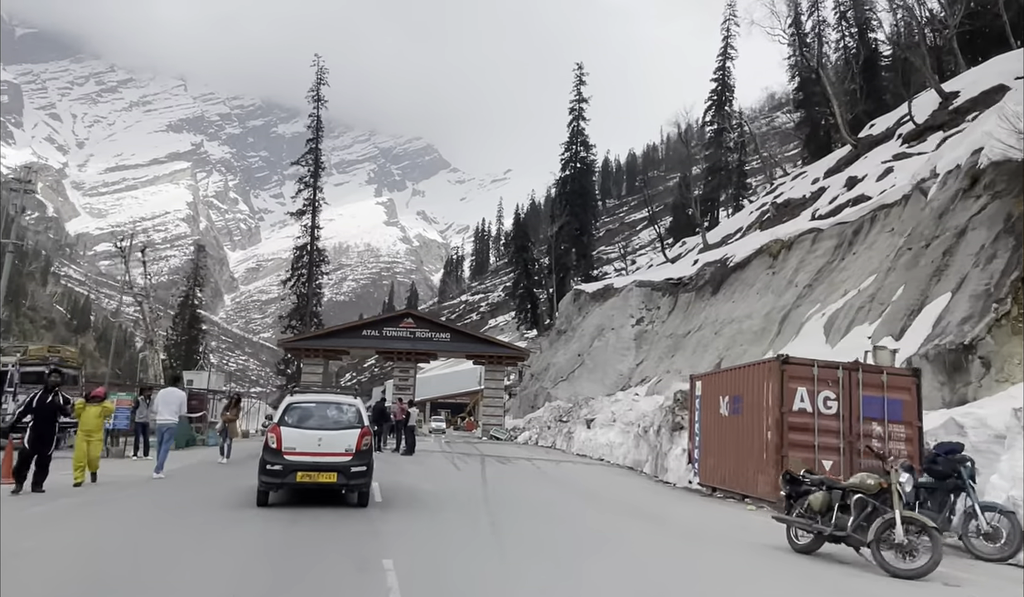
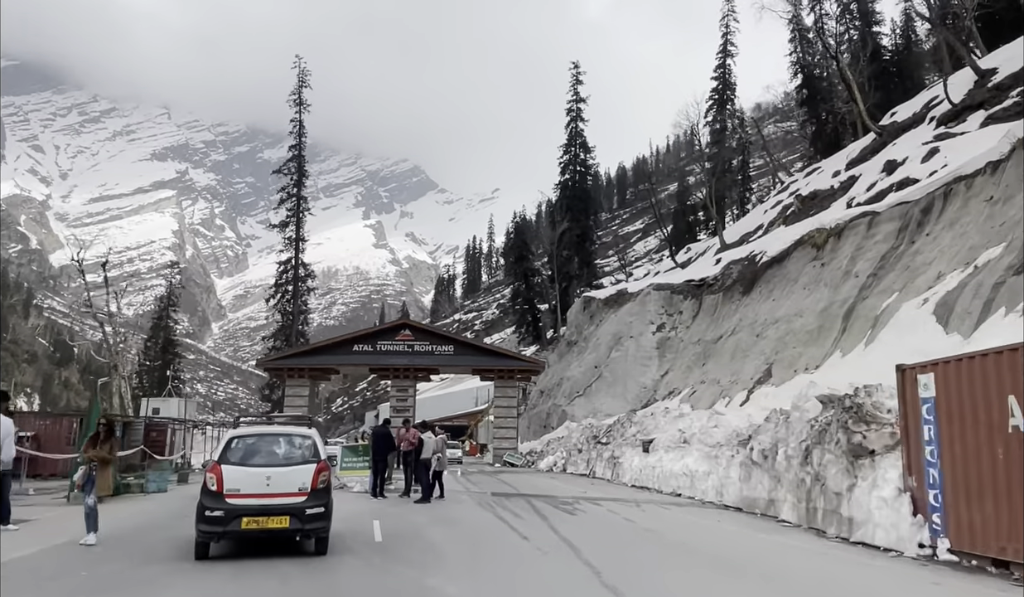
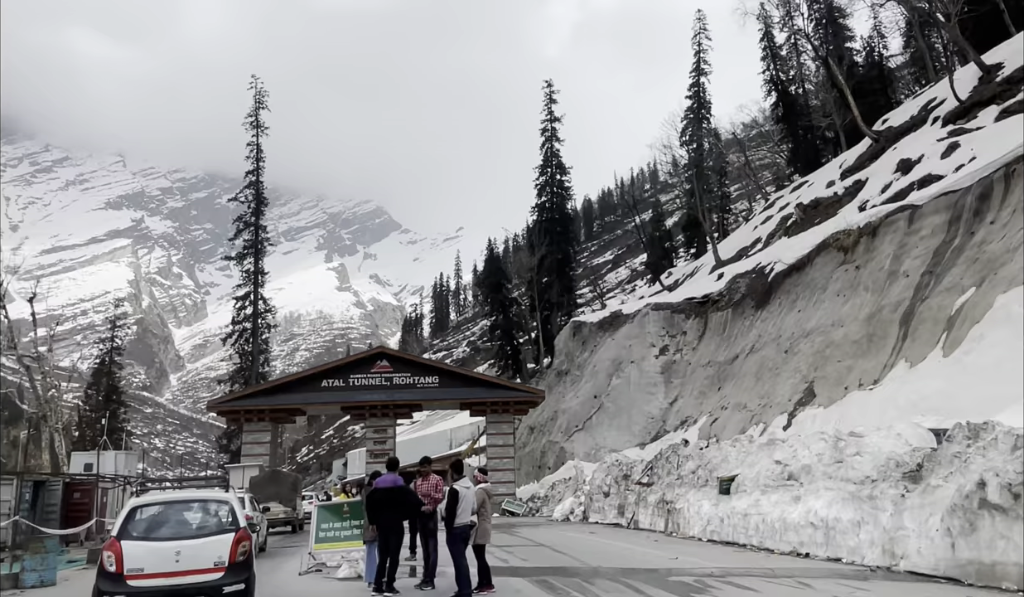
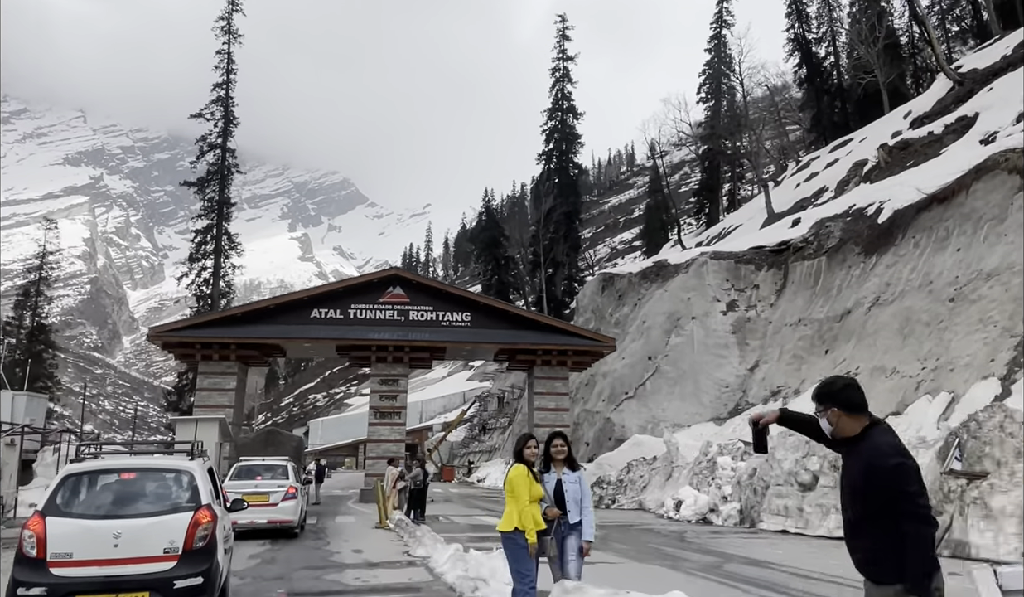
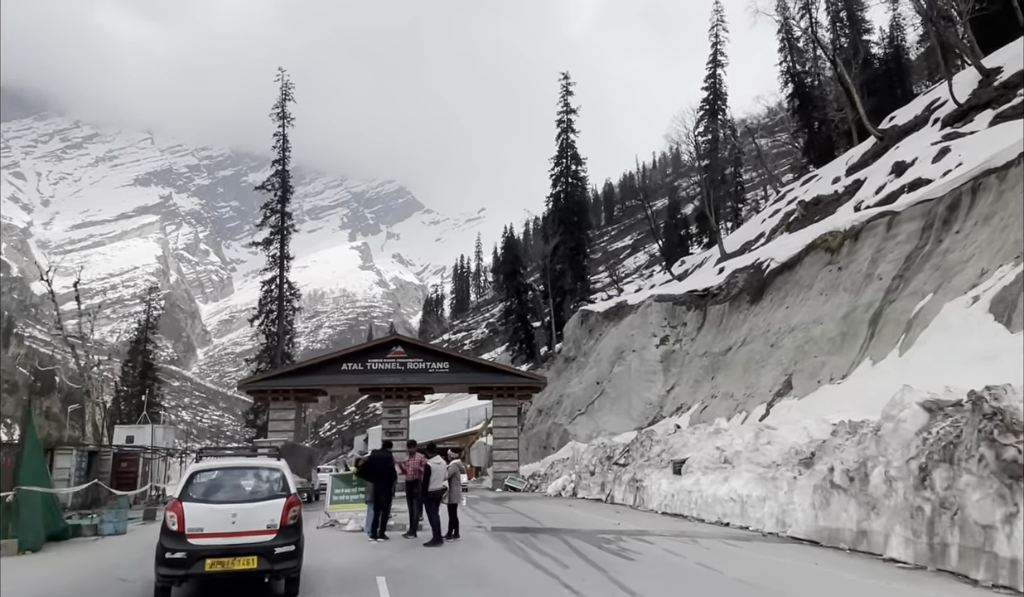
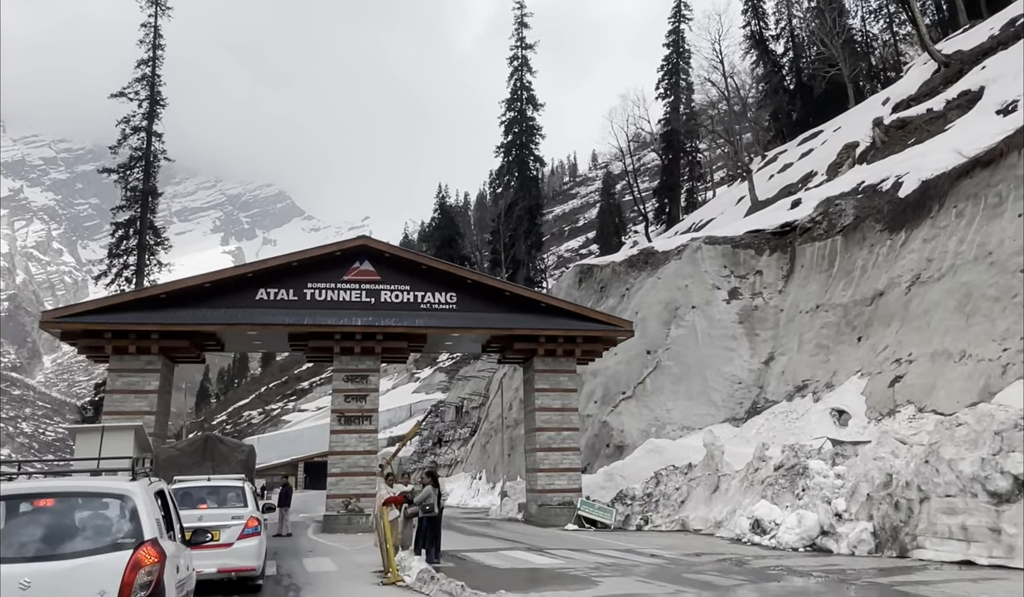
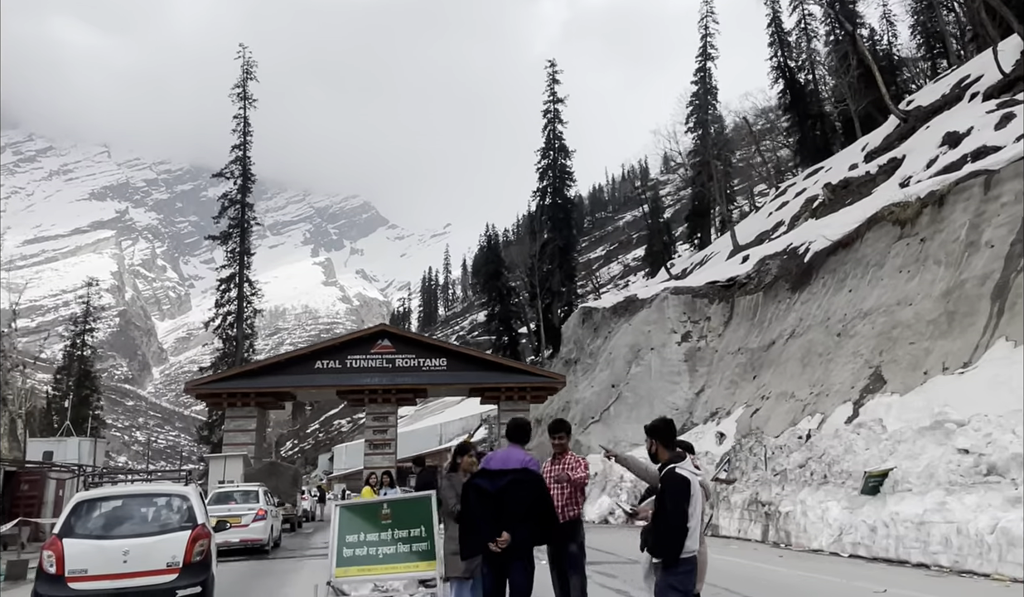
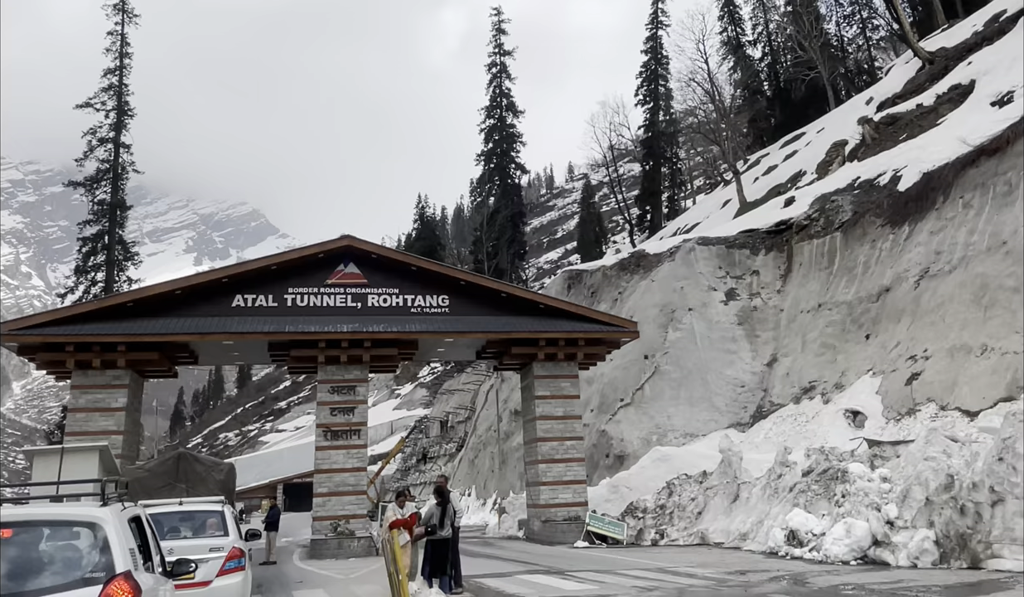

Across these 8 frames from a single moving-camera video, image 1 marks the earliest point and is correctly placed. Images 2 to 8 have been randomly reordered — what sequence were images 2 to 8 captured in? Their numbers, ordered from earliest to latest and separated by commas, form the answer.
2, 5, 3, 7, 4, 6, 8
